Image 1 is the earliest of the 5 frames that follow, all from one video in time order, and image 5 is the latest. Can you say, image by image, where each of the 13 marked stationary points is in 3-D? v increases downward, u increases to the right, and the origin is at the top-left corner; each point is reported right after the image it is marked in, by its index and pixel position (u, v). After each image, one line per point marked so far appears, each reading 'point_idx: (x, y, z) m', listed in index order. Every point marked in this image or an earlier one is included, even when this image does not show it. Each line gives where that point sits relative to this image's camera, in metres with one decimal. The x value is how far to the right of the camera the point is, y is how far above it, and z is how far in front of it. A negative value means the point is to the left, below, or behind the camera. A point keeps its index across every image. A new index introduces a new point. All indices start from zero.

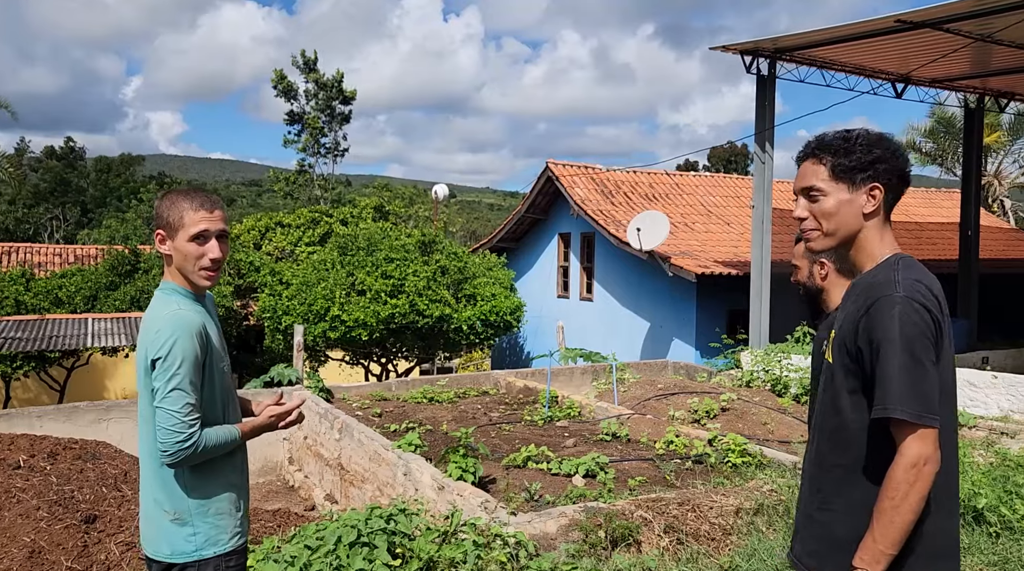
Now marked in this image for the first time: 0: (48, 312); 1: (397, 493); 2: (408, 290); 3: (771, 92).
0: (-7.7, -0.4, +13.8) m
1: (-0.9, -1.6, +6.3) m
2: (-1.7, -0.1, +13.2) m
3: (+3.1, +2.3, +10.1) m
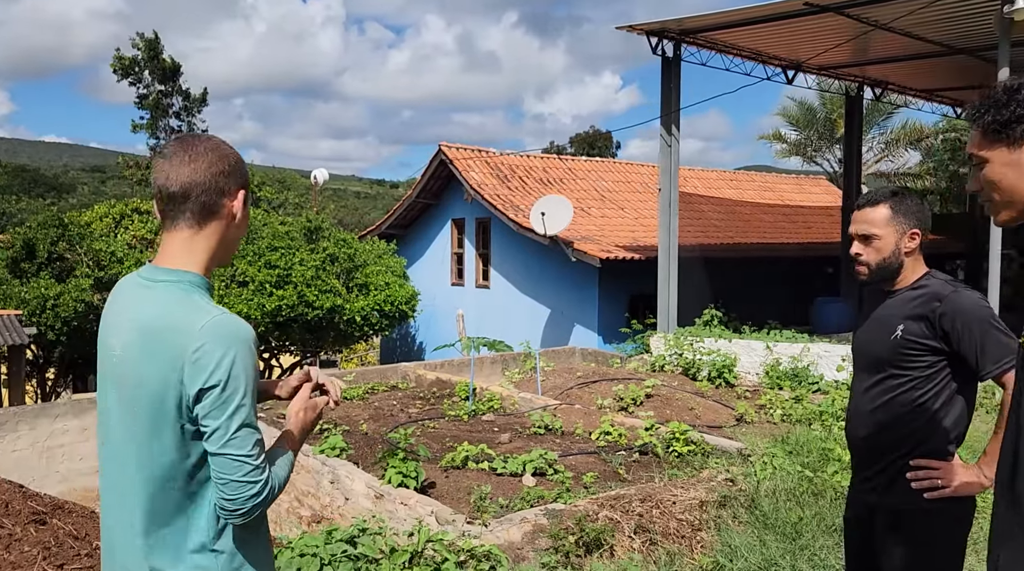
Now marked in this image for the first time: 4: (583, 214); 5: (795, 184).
0: (-9.2, -0.4, +12.1) m
1: (-1.3, -1.5, +5.7) m
2: (-3.2, +0.1, +12.4) m
3: (+2.0, +2.5, +10.0) m
4: (+1.1, +1.2, +13.4) m
5: (+6.5, +2.3, +19.2) m
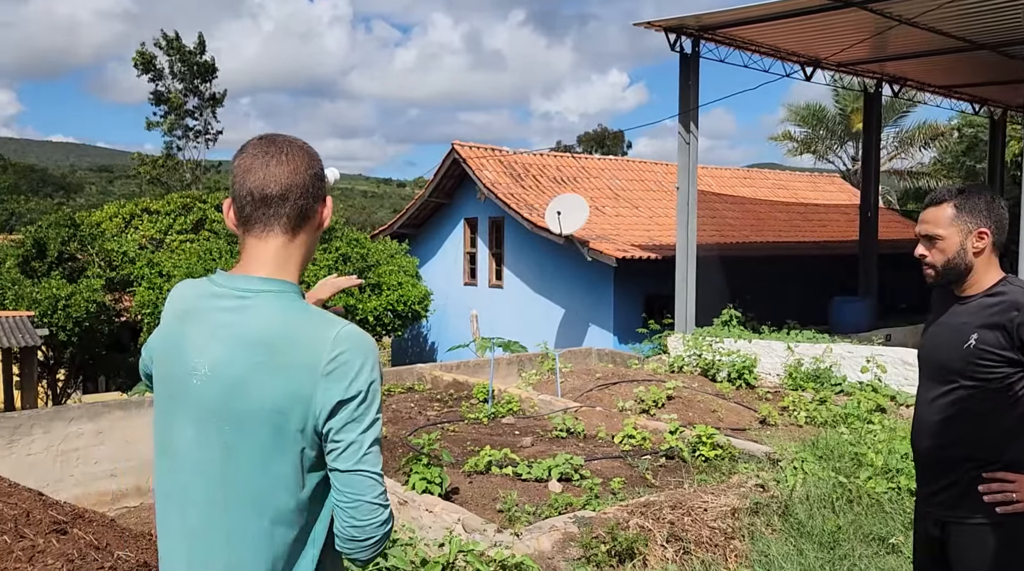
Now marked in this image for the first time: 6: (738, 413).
0: (-9.0, -0.4, +12.1) m
1: (-1.1, -1.5, +5.6) m
2: (-3.0, +0.1, +12.4) m
3: (+2.2, +2.5, +9.9) m
4: (+1.4, +1.2, +13.3) m
5: (+6.8, +2.4, +19.0) m
6: (+2.0, -1.1, +7.3) m
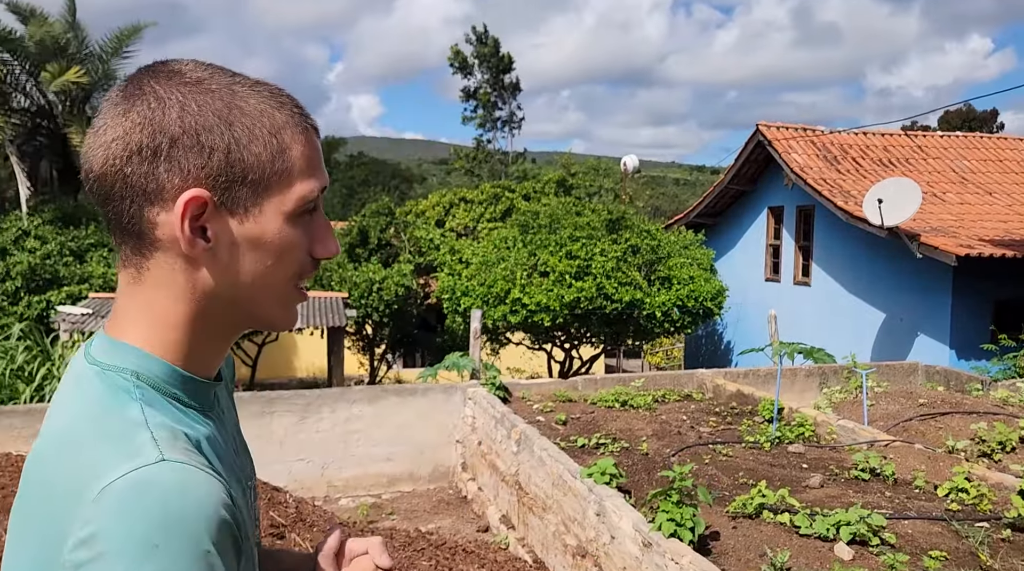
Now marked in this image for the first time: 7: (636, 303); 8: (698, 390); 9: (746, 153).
0: (-4.5, -0.1, +13.7) m
1: (+0.5, -1.5, +4.9) m
2: (+1.2, +0.2, +11.8) m
3: (+5.2, +2.5, +7.6) m
4: (+5.6, +1.1, +11.1) m
5: (+12.8, +2.2, +14.5) m
6: (+4.0, -1.2, +5.4) m
7: (+1.8, -0.3, +12.1) m
8: (+1.8, -1.0, +8.2) m
9: (+3.5, +2.0, +12.5) m
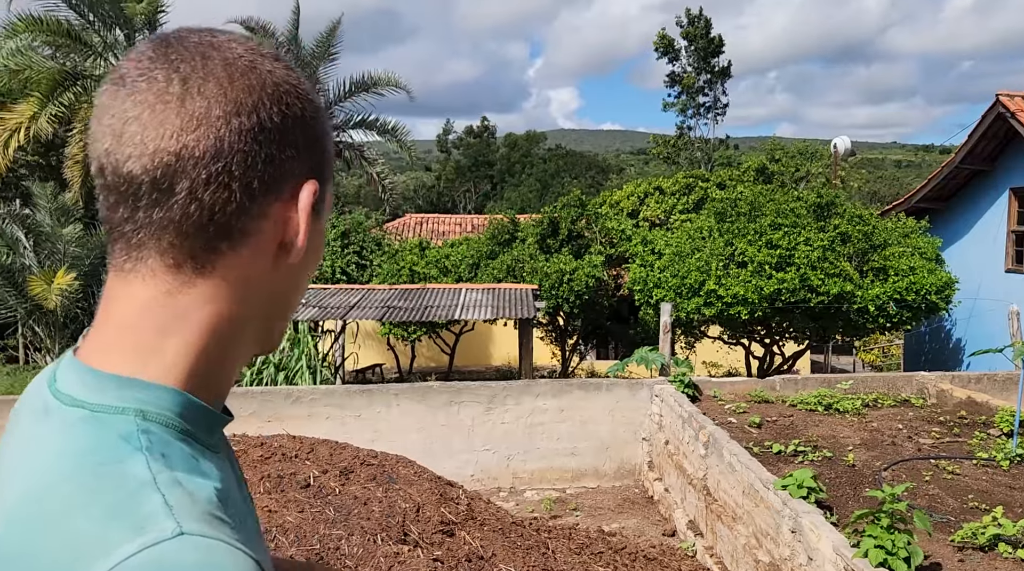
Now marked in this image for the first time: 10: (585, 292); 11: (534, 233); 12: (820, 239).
0: (-1.3, +0.1, +14.2) m
1: (+1.4, -1.4, +4.5) m
2: (+3.8, +0.3, +11.0) m
3: (+6.7, +2.5, +5.9) m
4: (+7.9, +1.2, +9.2) m
5: (+15.7, +2.3, +10.8) m
6: (+5.0, -1.2, +4.1) m
7: (+4.5, -0.1, +11.1) m
8: (+3.5, -1.0, +7.3) m
9: (+6.2, +2.1, +11.0) m
10: (+1.1, -0.1, +12.8) m
11: (+0.3, +0.9, +14.0) m
12: (+4.2, +0.6, +11.3) m
